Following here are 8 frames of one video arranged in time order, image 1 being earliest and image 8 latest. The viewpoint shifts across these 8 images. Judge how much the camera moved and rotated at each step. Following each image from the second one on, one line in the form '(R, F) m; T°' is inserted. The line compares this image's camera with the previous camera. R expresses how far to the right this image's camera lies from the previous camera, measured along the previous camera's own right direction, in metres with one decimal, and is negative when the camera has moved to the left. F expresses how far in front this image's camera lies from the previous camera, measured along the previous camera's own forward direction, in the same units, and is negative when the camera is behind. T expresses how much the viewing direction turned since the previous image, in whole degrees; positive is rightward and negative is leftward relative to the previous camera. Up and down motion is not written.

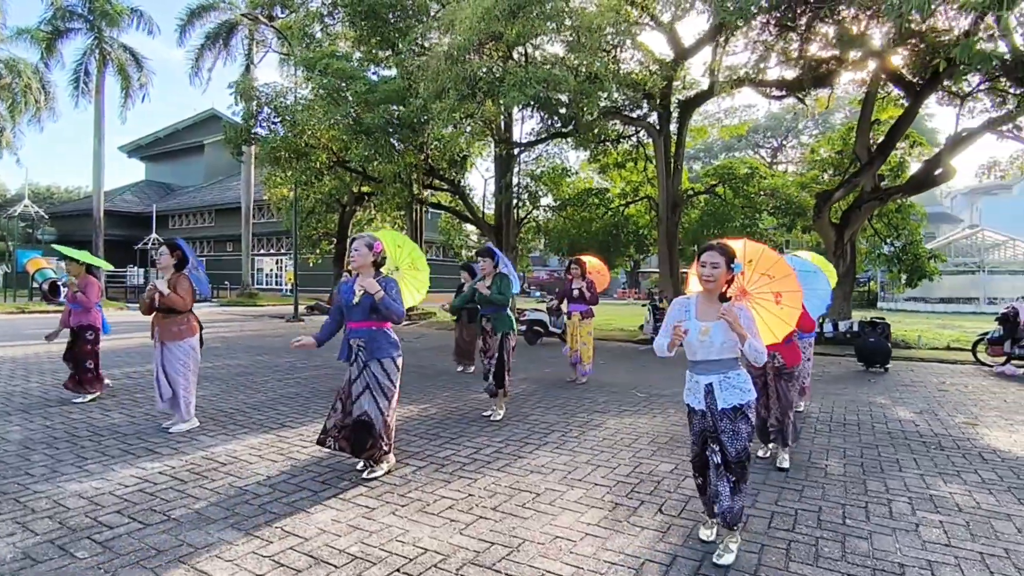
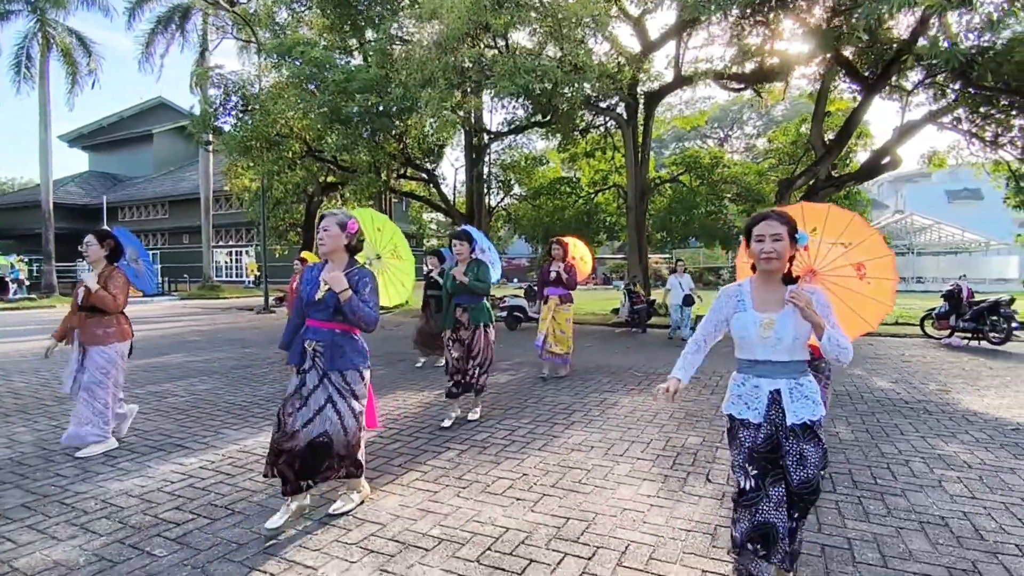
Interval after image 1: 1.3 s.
(-0.7, -0.1) m; +5°
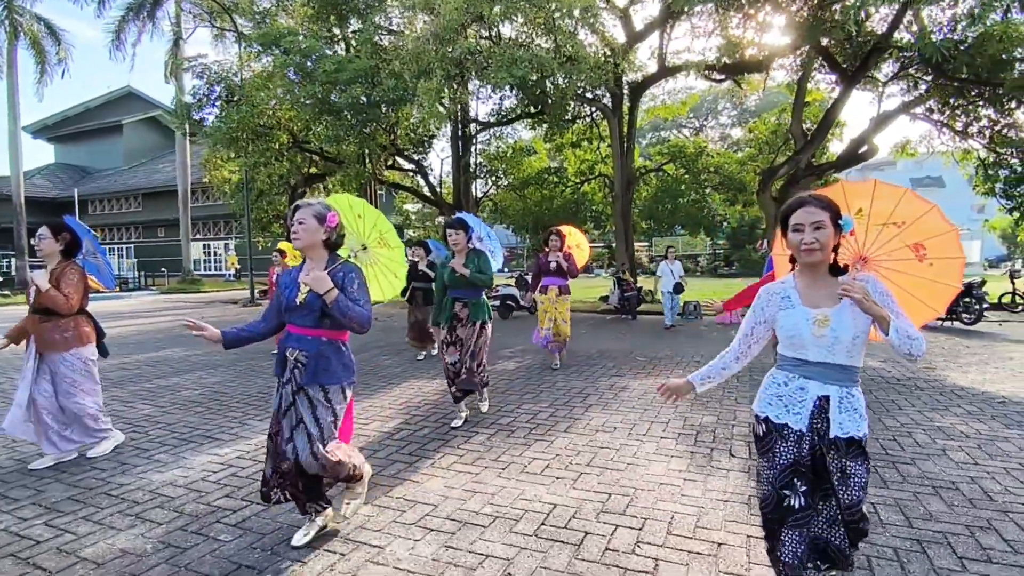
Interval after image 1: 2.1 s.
(-0.4, -0.1) m; +3°
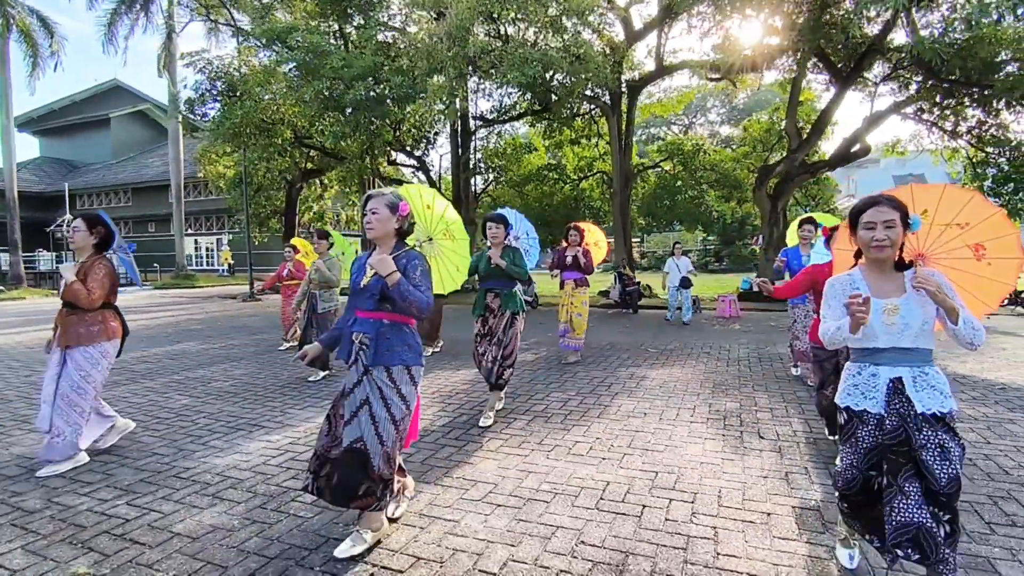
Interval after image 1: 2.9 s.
(-0.4, -0.2) m; +1°
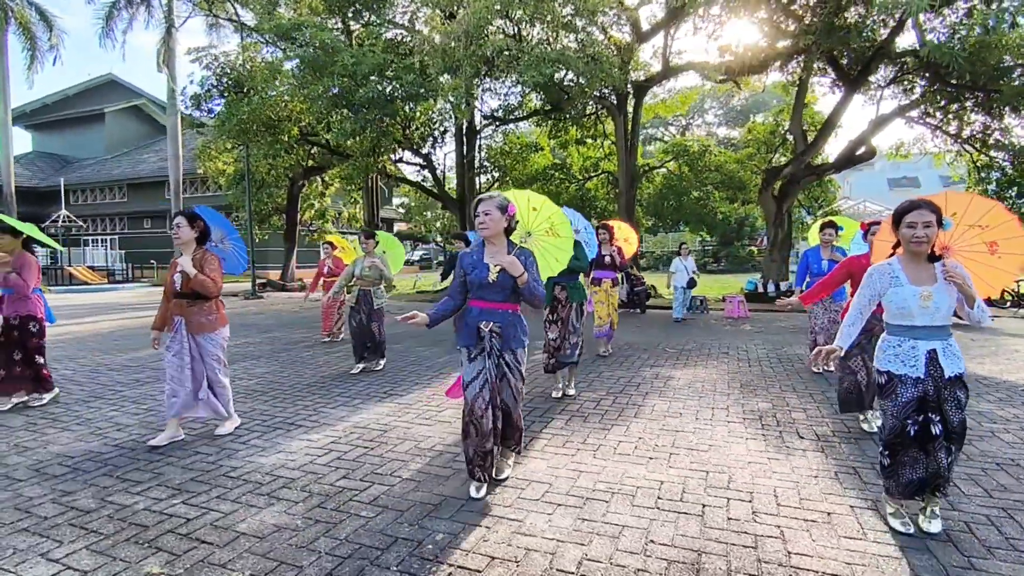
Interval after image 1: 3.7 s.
(-0.4, 0.0) m; +1°
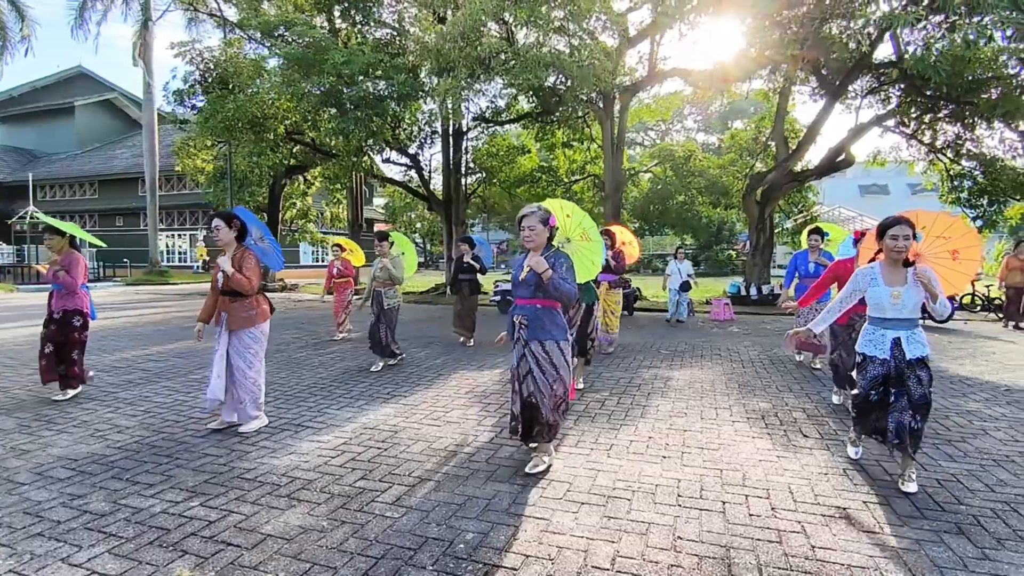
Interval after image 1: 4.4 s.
(-0.3, 0.0) m; +2°
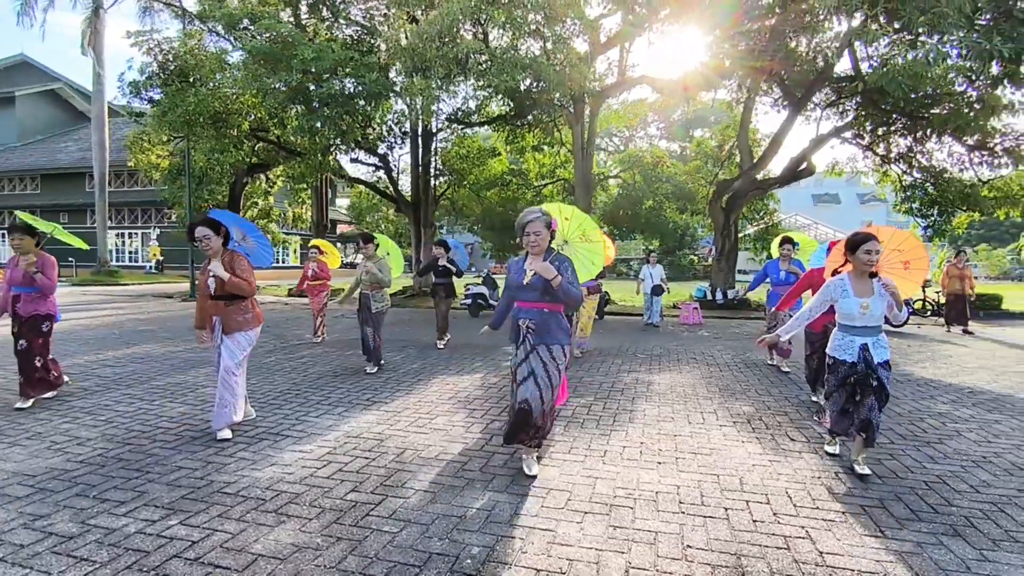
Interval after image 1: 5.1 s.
(-0.2, +0.1) m; +4°
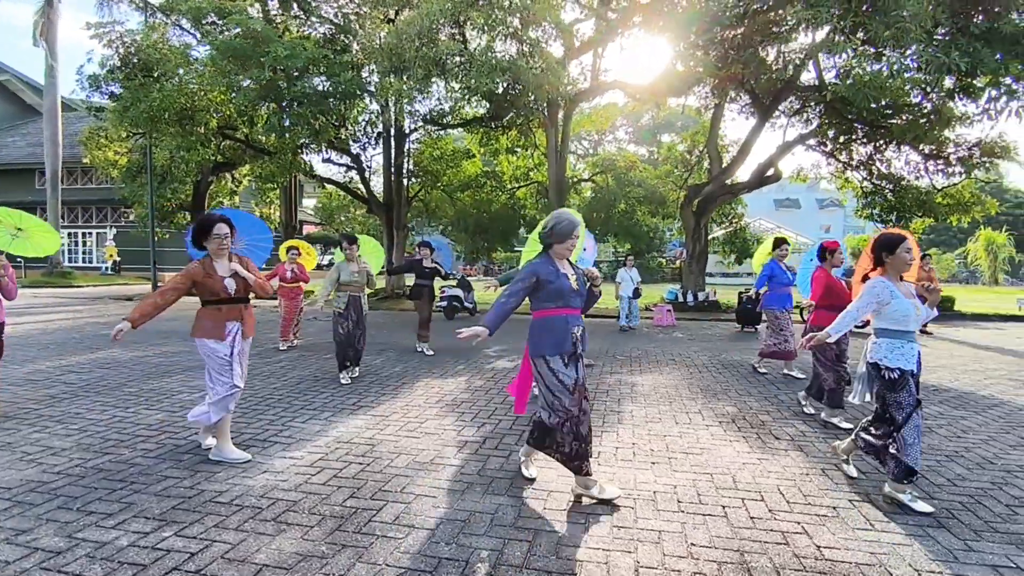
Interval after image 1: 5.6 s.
(-0.2, 0.0) m; +3°
